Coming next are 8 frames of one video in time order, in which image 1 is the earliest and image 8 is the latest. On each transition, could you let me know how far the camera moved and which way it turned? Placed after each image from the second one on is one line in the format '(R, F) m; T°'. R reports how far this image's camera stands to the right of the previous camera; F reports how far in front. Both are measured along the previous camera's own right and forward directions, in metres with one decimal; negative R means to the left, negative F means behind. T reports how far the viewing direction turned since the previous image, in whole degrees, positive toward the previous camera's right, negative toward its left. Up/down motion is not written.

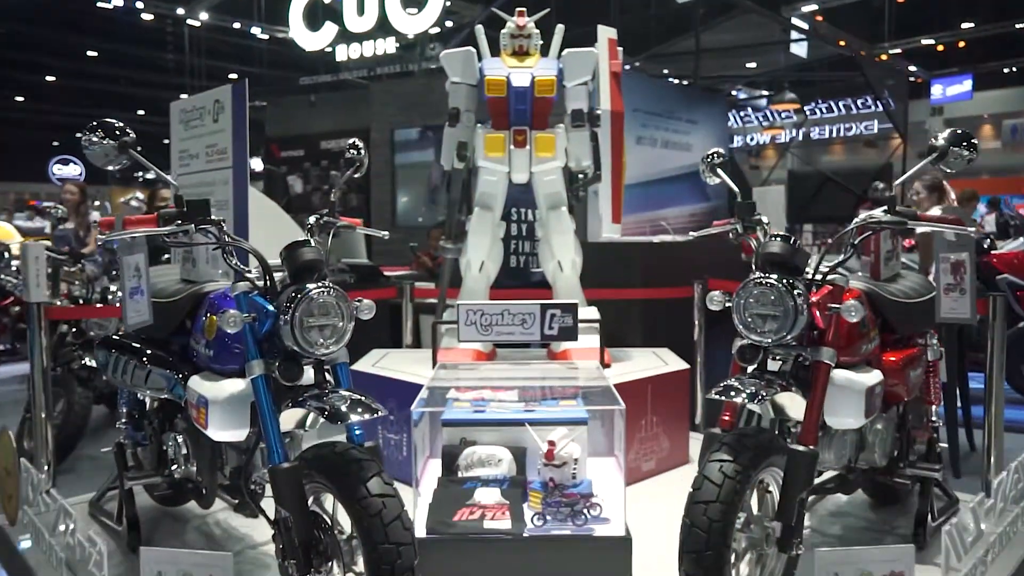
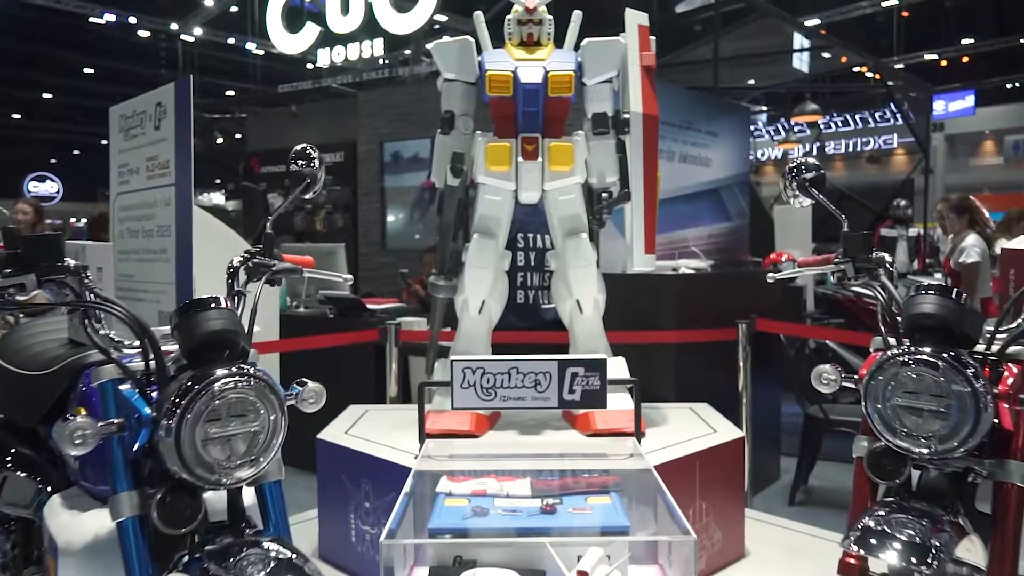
(0.0, +0.7) m; 0°
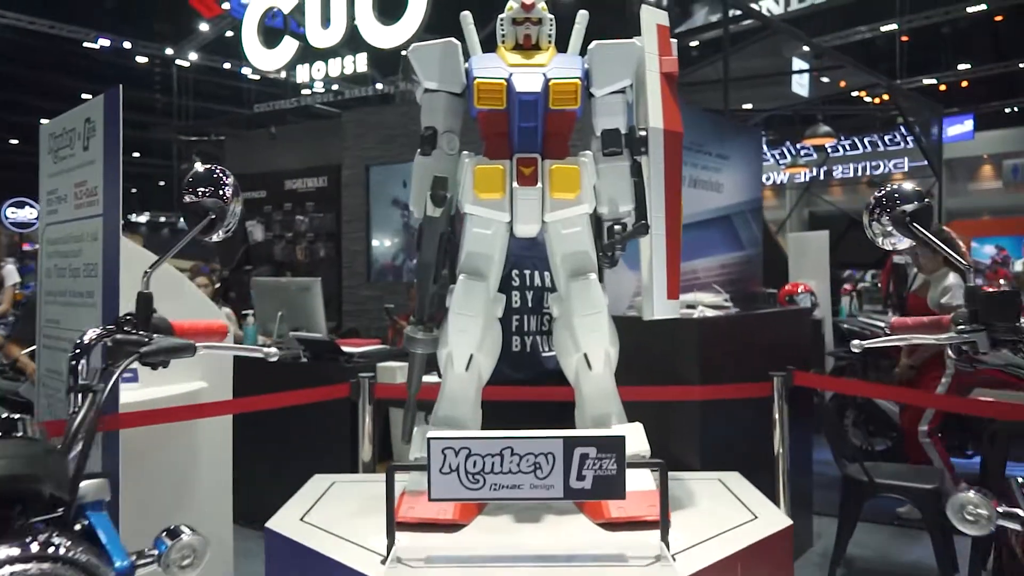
(0.0, +0.5) m; 0°
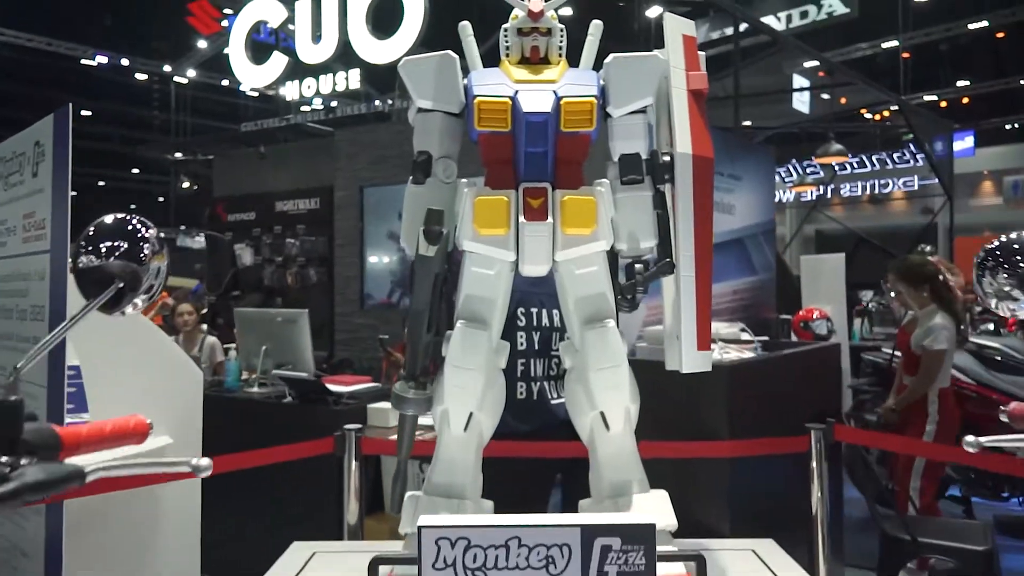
(0.0, +0.3) m; 0°
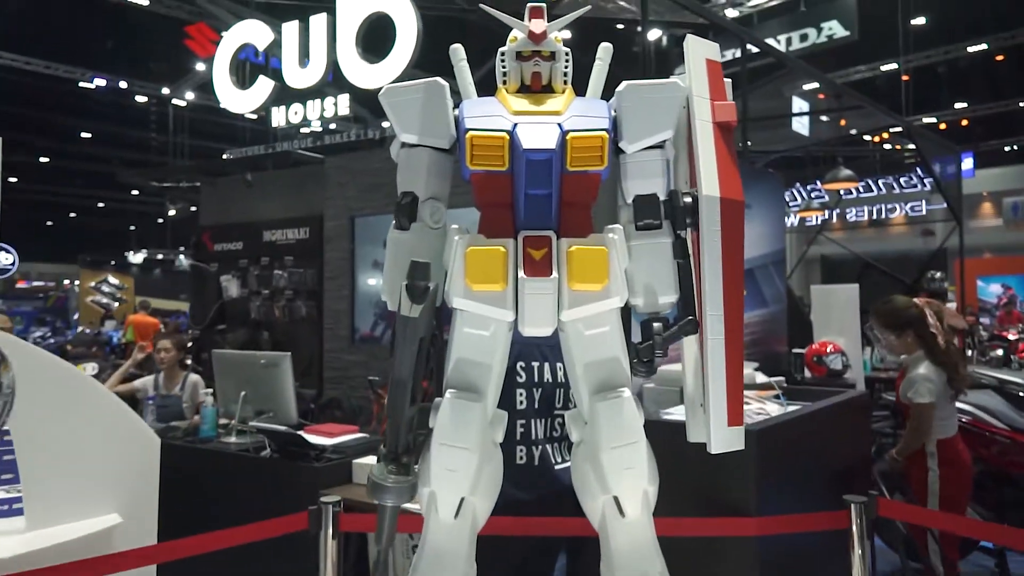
(0.0, +0.3) m; 0°
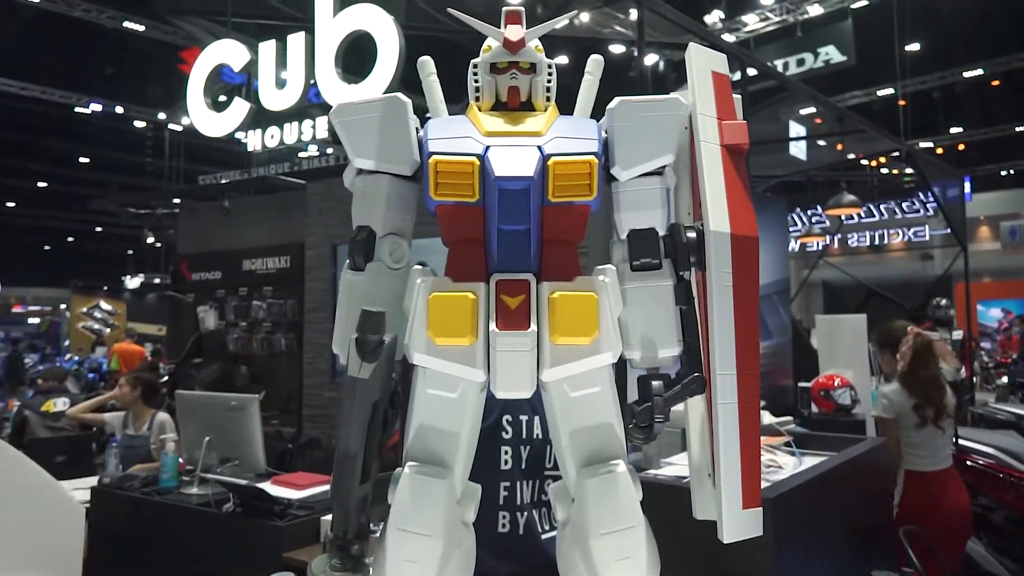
(+0.1, +0.3) m; 0°
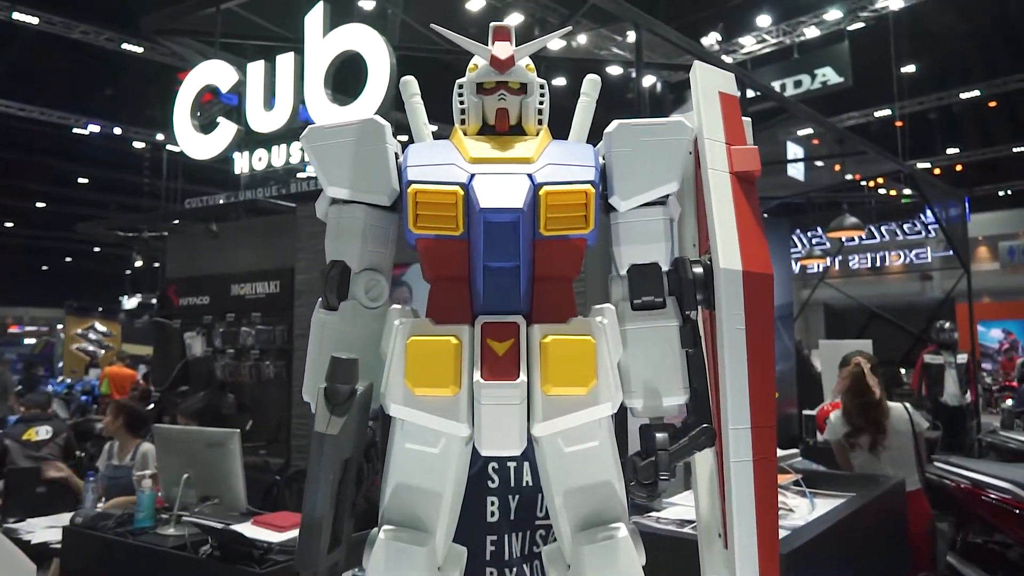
(0.0, +0.1) m; 0°
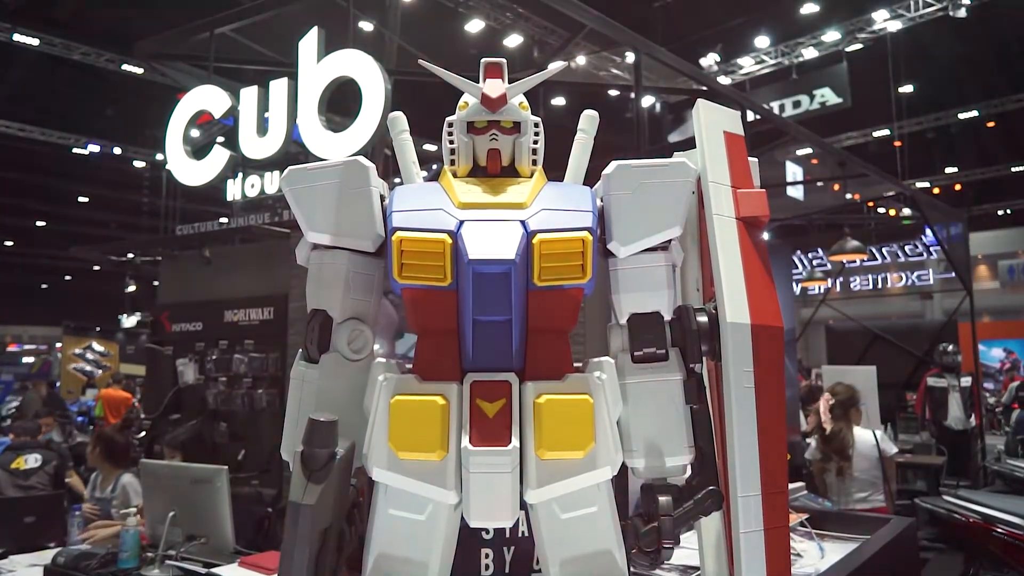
(0.0, +0.1) m; 0°
